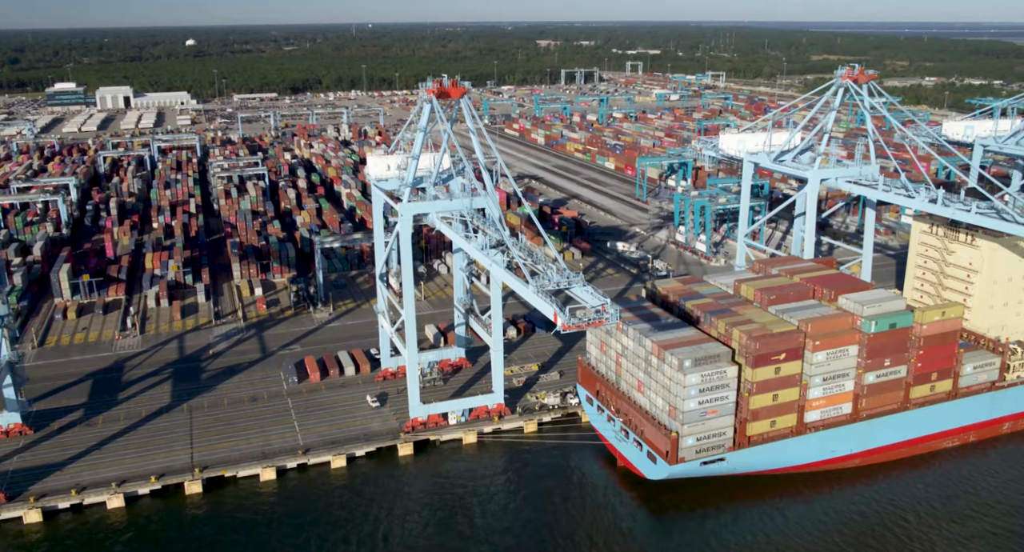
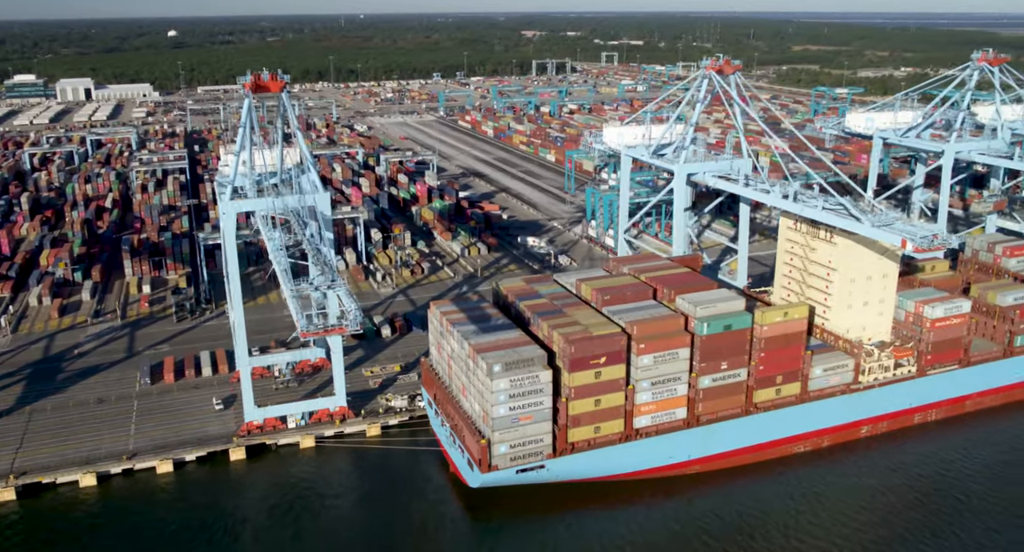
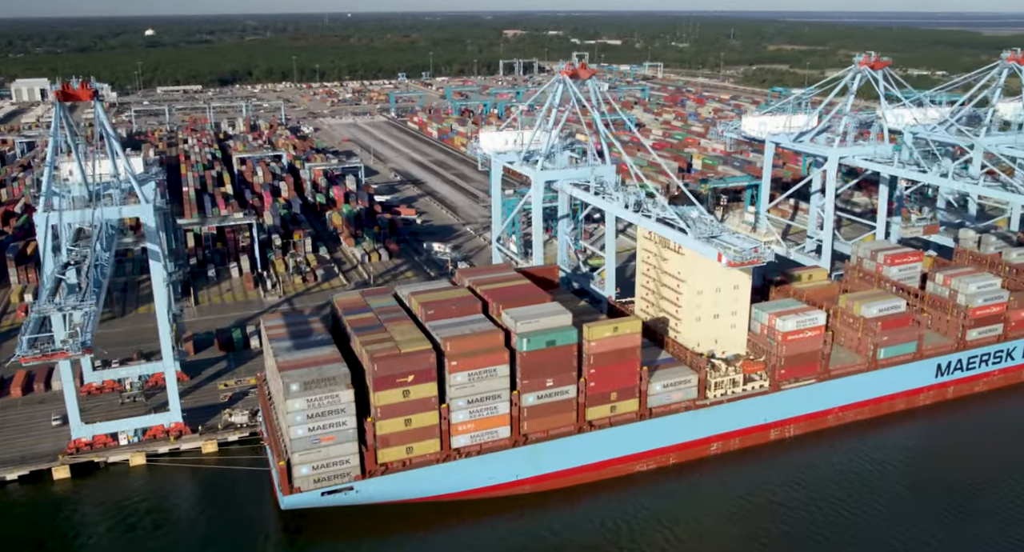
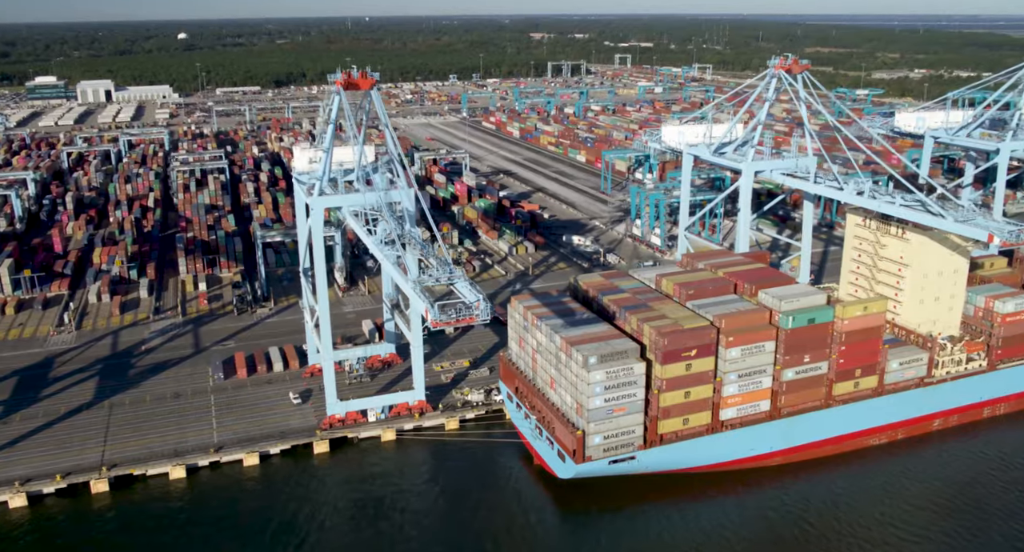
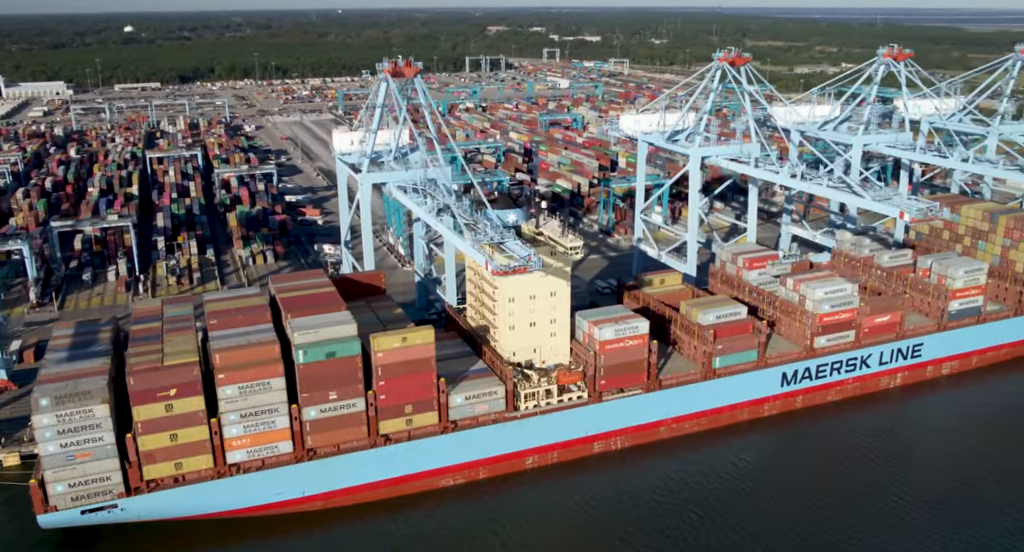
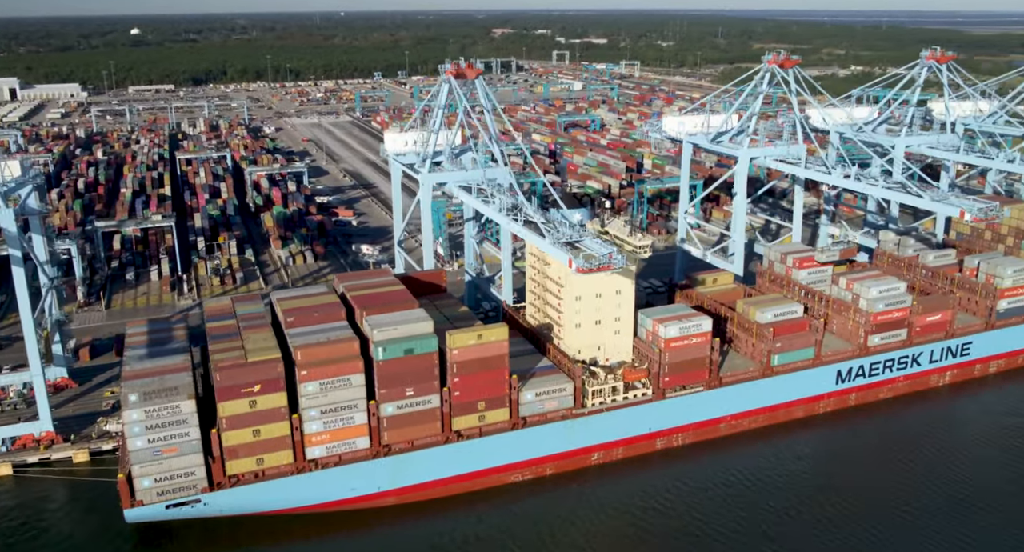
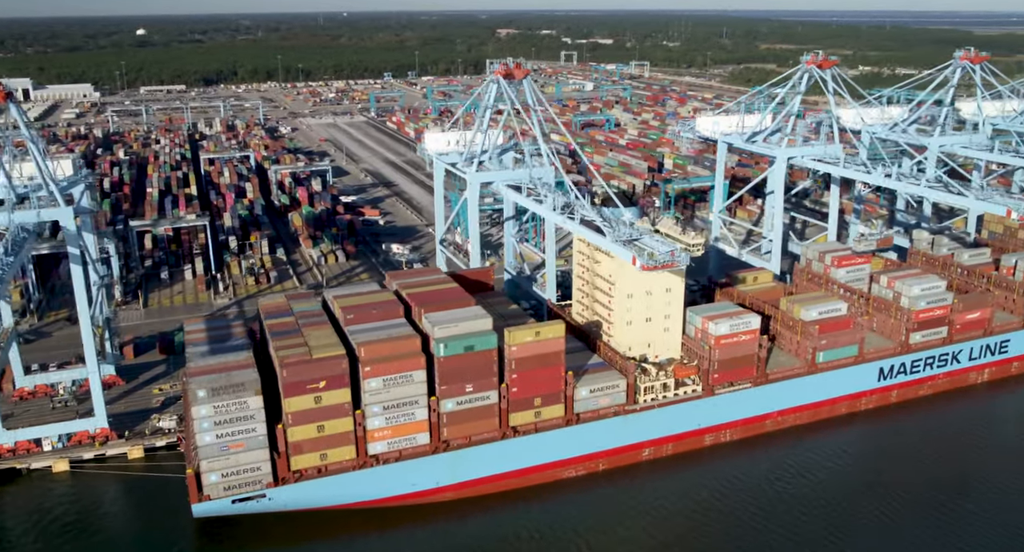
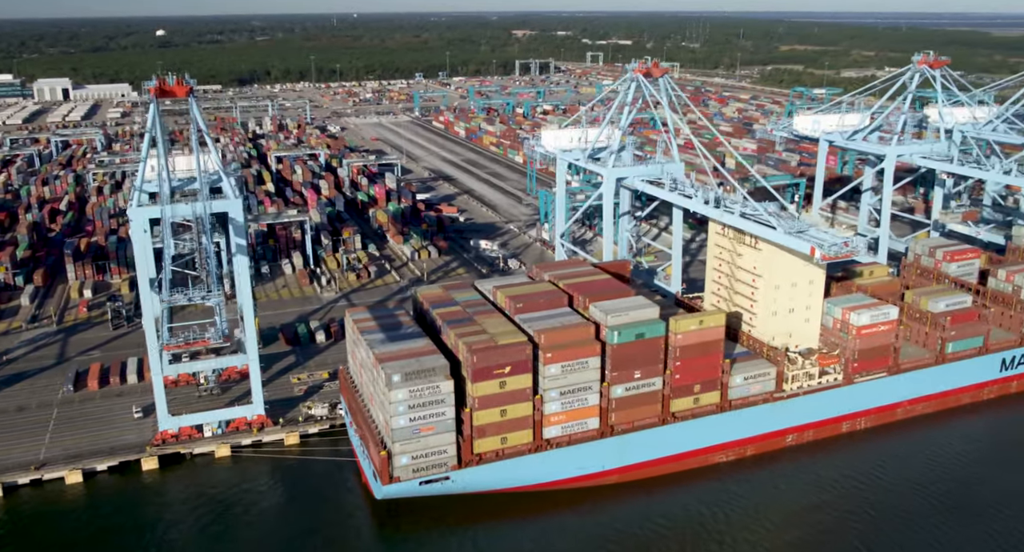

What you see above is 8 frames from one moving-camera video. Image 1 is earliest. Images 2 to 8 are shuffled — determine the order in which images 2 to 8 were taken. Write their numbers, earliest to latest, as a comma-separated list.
4, 2, 8, 3, 7, 6, 5
